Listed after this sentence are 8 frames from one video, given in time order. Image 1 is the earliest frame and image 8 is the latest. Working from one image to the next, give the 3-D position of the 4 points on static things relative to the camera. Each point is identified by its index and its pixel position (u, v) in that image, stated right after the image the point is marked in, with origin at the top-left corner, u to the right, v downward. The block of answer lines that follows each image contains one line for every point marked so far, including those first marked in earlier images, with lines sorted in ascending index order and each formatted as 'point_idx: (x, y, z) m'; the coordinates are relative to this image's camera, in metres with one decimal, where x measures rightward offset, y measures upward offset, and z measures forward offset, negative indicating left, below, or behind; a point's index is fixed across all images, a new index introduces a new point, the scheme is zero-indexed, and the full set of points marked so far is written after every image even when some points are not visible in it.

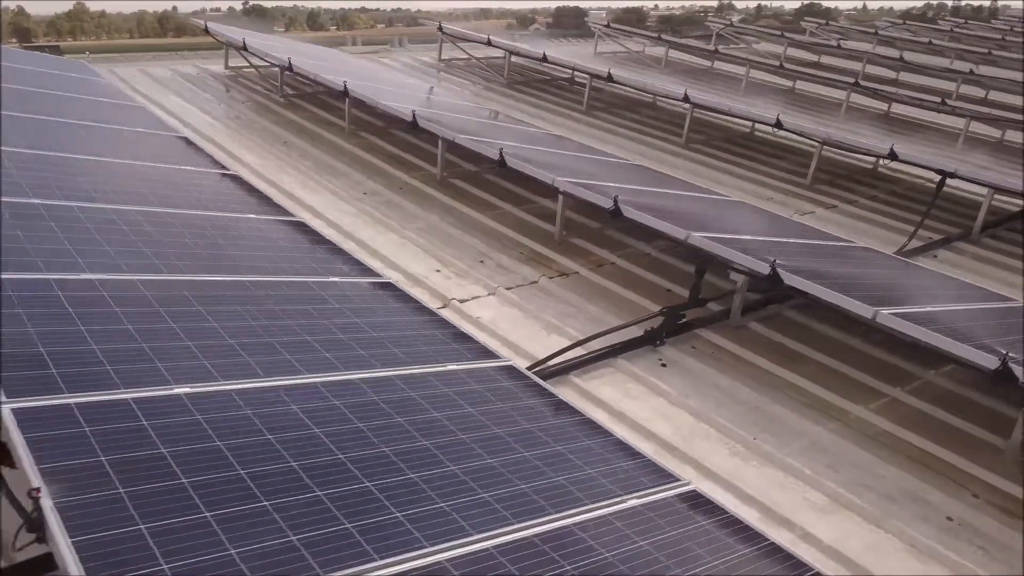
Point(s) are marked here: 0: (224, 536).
0: (-1.4, -1.2, +4.0) m
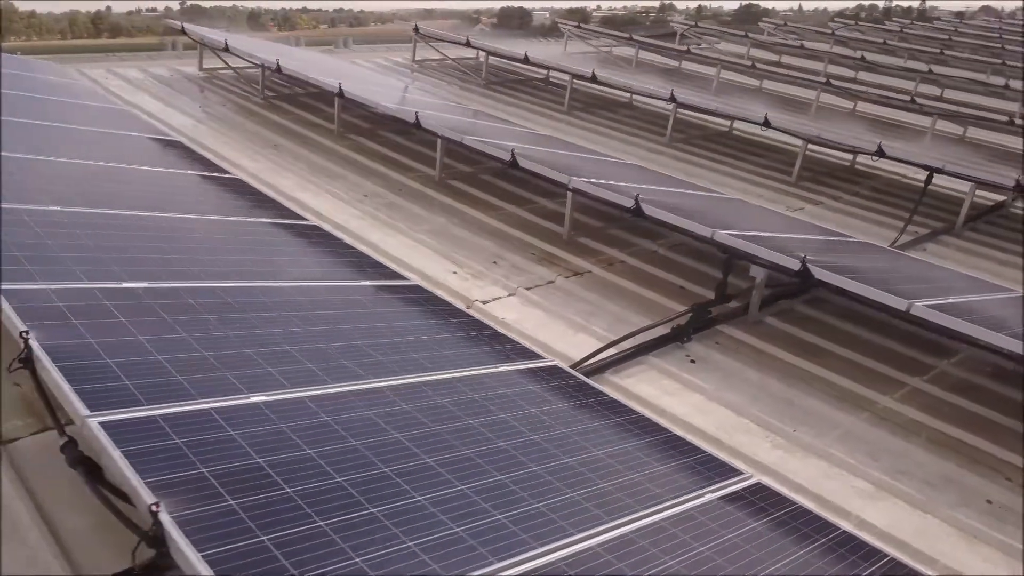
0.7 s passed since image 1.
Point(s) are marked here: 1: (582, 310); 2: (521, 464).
0: (-0.8, -1.2, +3.9) m
1: (+0.8, -0.2, +9.1) m
2: (+0.1, -1.1, +5.2) m
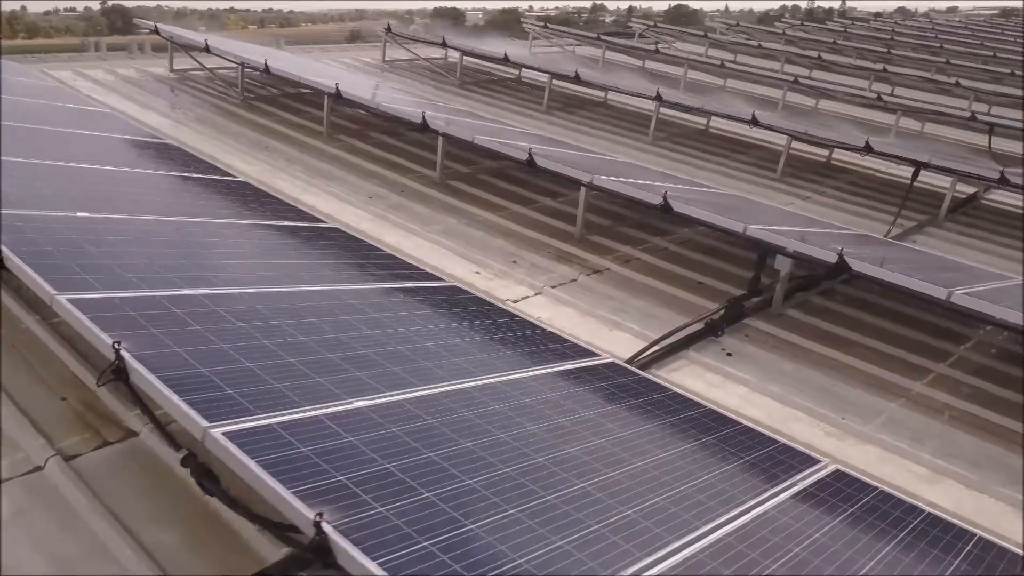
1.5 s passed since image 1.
0: (0.0, -1.2, +3.9) m
1: (+1.1, -0.2, +9.2) m
2: (+0.7, -1.1, +5.2) m
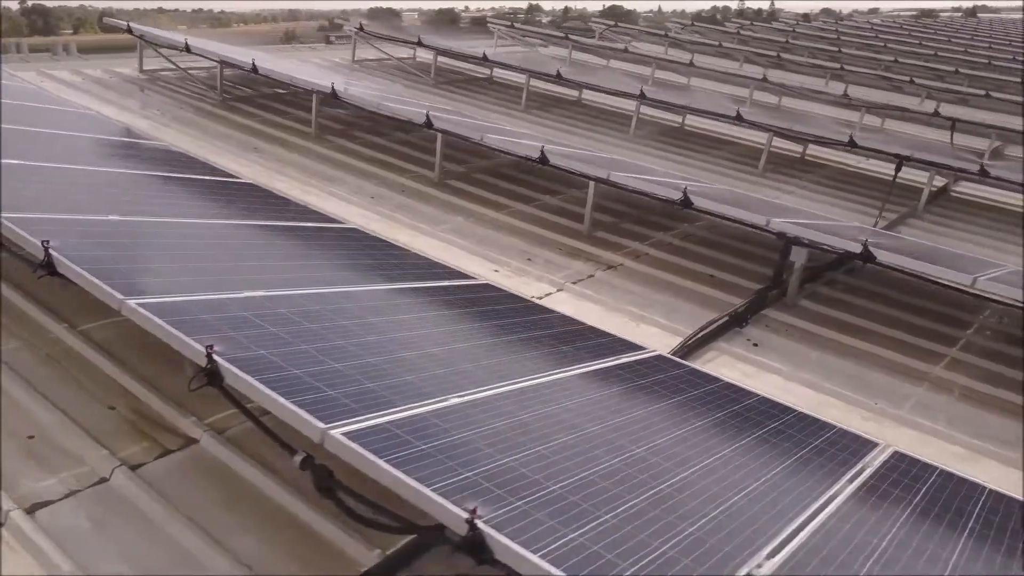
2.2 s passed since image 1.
0: (+0.6, -1.2, +3.9) m
1: (+1.4, -0.1, +9.3) m
2: (+1.3, -1.1, +5.3) m
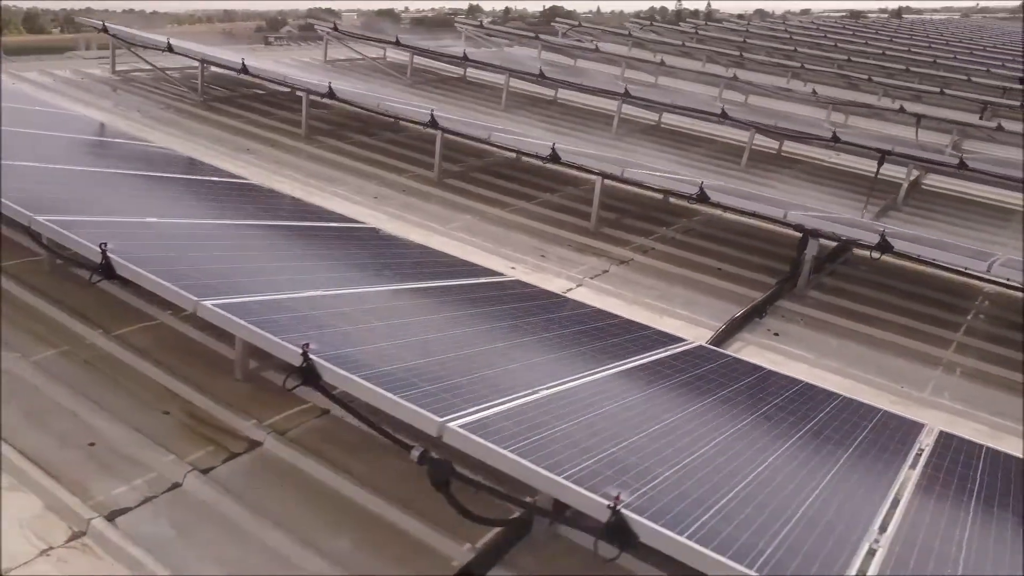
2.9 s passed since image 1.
0: (+1.2, -1.1, +4.1) m
1: (+1.6, -0.1, +9.5) m
2: (+1.8, -1.0, +5.5) m
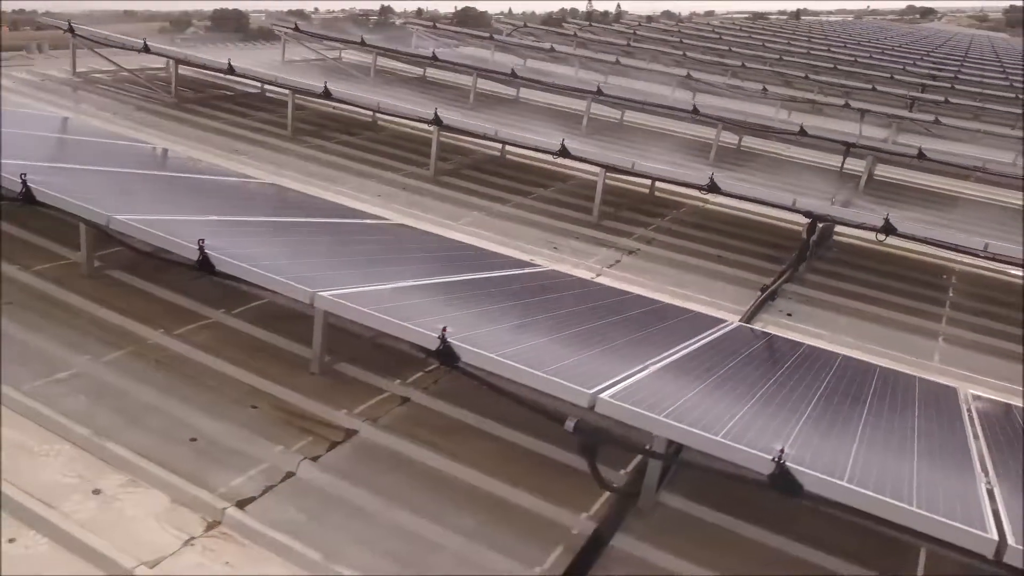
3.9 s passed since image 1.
0: (+2.1, -1.0, +4.5) m
1: (+1.9, +0.1, +9.9) m
2: (+2.5, -0.8, +6.0) m
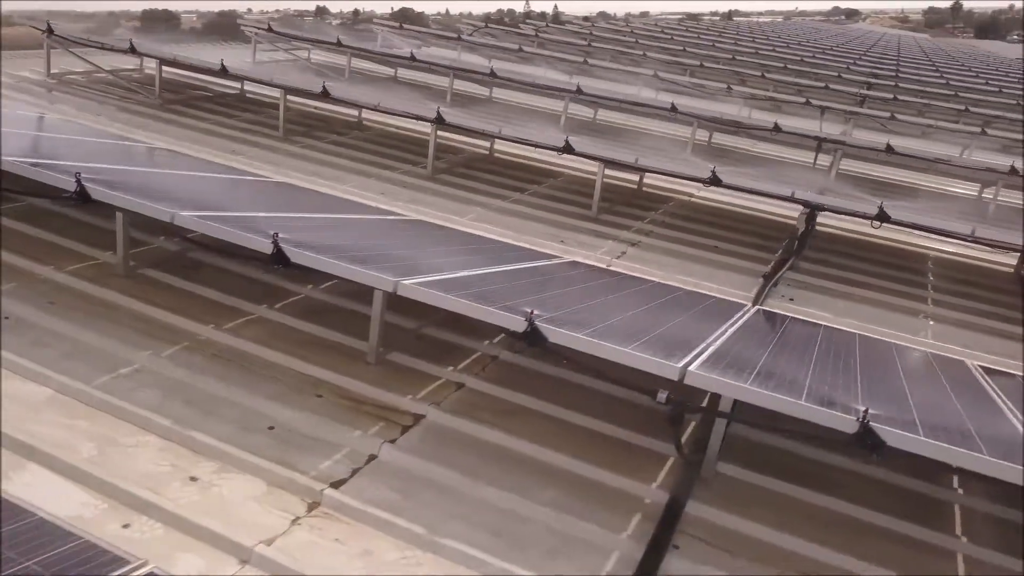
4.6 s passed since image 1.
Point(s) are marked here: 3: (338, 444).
0: (+2.6, -0.8, +5.0) m
1: (+2.1, +0.2, +10.4) m
2: (+2.9, -0.7, +6.5) m
3: (-1.2, -1.1, +5.8) m
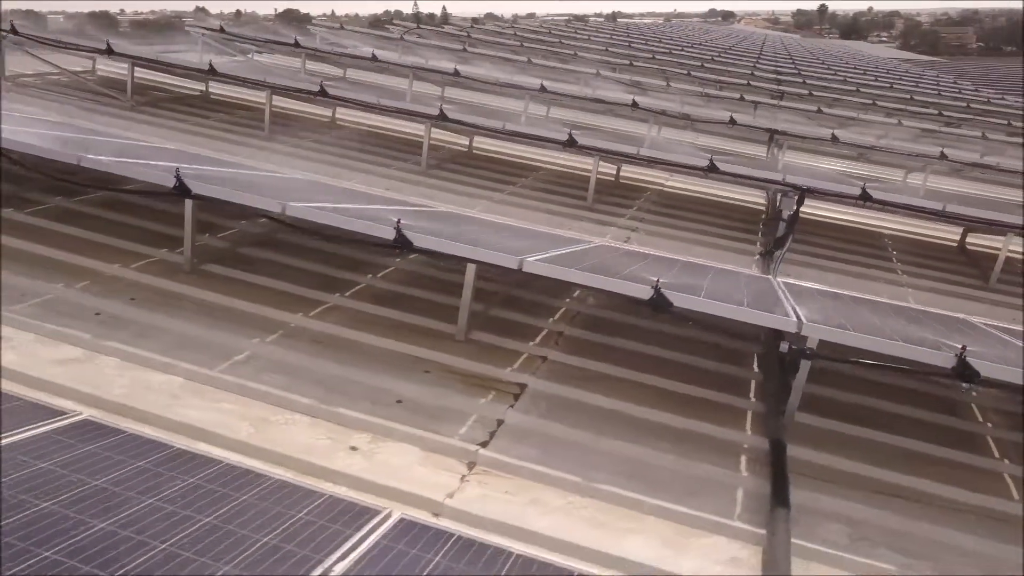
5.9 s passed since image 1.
0: (+3.6, -0.5, +5.9) m
1: (+2.3, +0.5, +11.2) m
2: (+3.7, -0.3, +7.4) m
3: (-0.4, -0.9, +6.2) m
